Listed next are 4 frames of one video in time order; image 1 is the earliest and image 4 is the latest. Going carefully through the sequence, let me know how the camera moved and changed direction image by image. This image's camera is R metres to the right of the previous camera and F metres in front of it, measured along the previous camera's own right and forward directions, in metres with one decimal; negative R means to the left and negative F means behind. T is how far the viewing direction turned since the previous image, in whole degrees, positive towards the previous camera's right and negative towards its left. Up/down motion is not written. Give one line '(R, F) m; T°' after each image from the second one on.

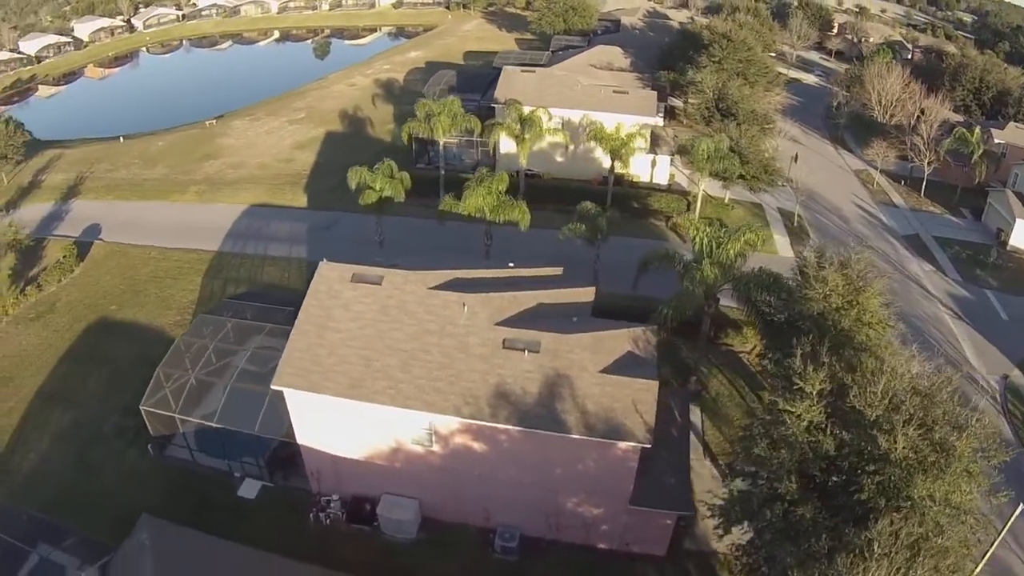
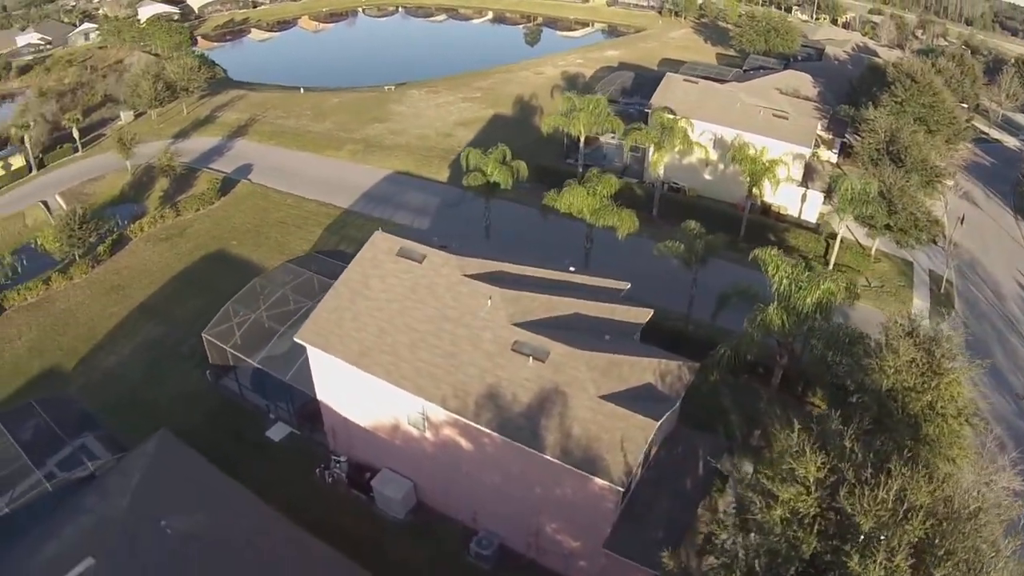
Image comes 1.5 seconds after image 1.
(+3.5, +1.3) m; -12°
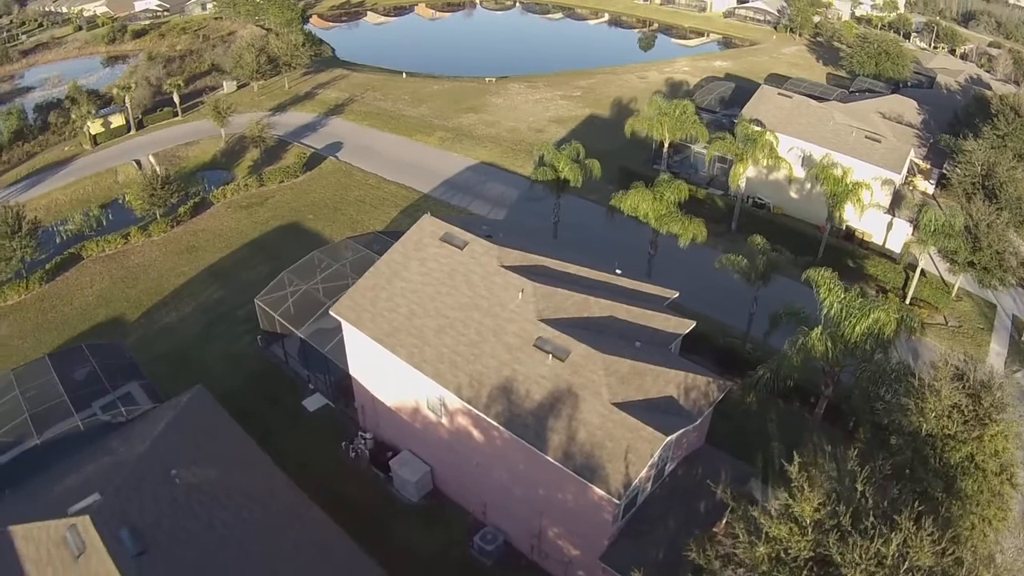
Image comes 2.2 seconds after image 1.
(+1.5, +0.5) m; -7°
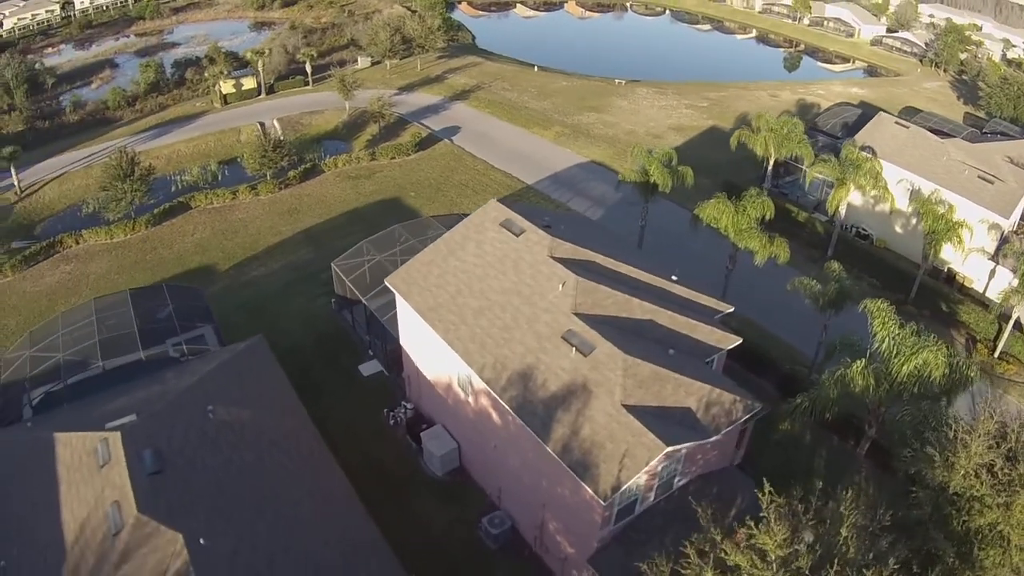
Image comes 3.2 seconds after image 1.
(+2.1, +0.1) m; -9°
